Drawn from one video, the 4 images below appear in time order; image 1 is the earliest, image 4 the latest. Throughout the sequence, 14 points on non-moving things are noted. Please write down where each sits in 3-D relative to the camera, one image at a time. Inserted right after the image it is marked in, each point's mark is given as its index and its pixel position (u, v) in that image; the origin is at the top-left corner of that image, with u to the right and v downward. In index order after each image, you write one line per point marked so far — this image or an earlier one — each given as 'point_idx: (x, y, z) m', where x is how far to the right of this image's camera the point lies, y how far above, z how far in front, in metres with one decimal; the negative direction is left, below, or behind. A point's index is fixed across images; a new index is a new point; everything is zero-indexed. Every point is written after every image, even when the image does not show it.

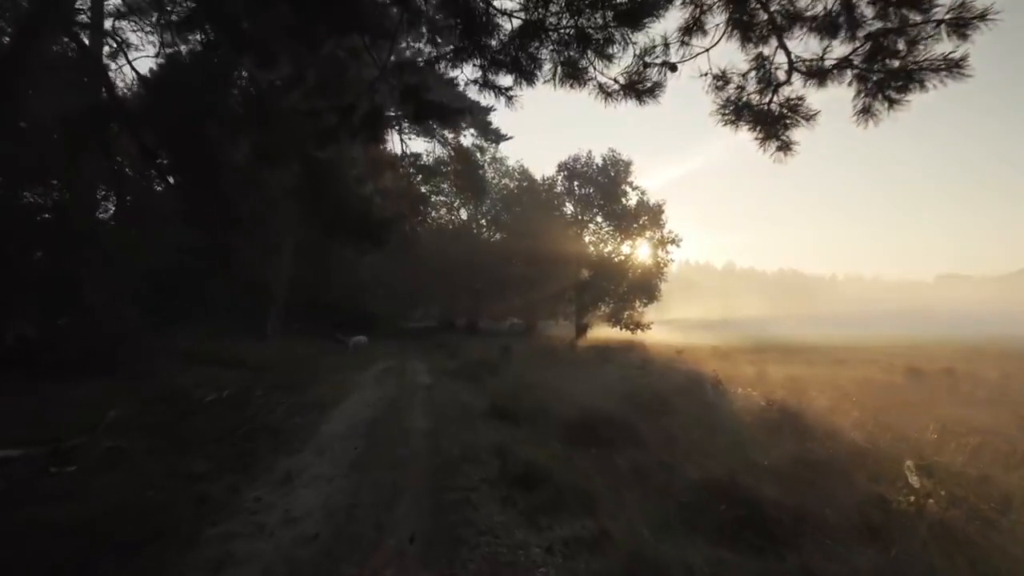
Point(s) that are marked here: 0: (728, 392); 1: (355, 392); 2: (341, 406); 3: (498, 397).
0: (+5.6, -2.7, +19.0) m
1: (-4.3, -2.9, +20.1) m
2: (-4.0, -2.8, +17.1) m
3: (-0.4, -2.7, +18.2) m
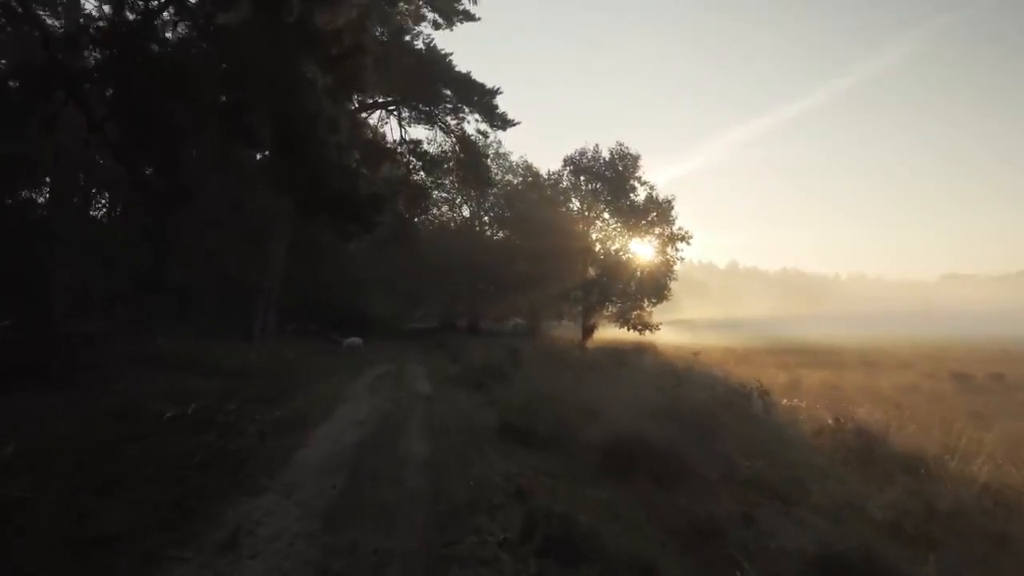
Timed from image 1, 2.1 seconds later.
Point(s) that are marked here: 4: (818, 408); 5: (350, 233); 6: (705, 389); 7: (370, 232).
0: (+5.9, -2.7, +16.4) m
1: (-4.0, -2.8, +17.5) m
2: (-3.7, -2.7, +14.5) m
3: (-0.1, -2.6, +15.6) m
4: (+7.1, -2.8, +16.9) m
5: (-3.4, +1.2, +15.3) m
6: (+4.9, -2.6, +18.7) m
7: (-3.1, +1.2, +15.6) m
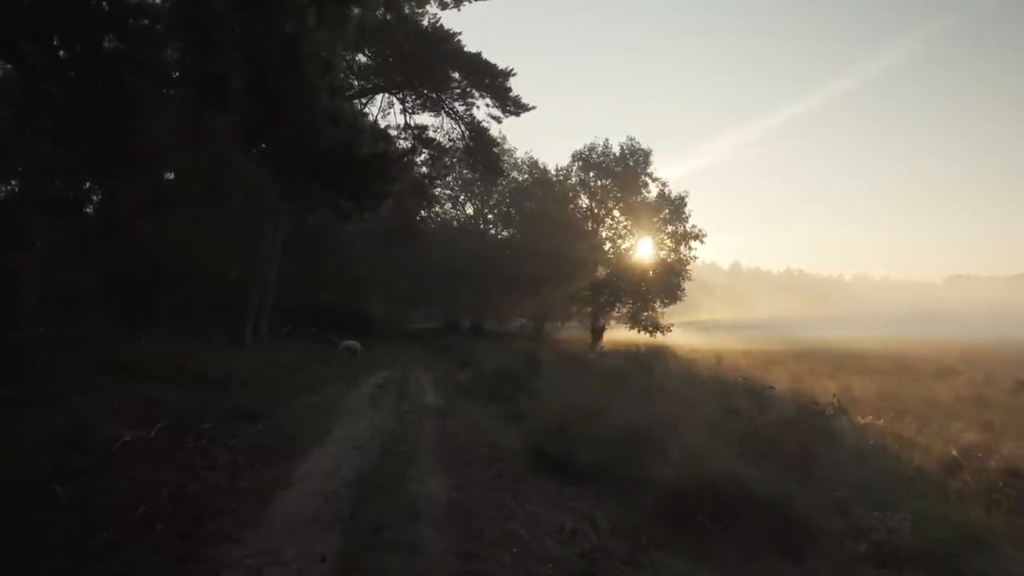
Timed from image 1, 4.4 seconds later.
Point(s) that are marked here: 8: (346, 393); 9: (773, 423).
0: (+6.5, -2.6, +13.7) m
1: (-3.5, -2.7, +14.8) m
2: (-3.1, -2.6, +11.9) m
3: (+0.5, -2.6, +12.9) m
4: (+7.7, -2.8, +14.2) m
5: (-2.9, +1.3, +12.6) m
6: (+5.5, -2.6, +16.0) m
7: (-2.5, +1.3, +13.0) m
8: (-4.6, -2.9, +19.8) m
9: (+4.5, -2.3, +12.4) m
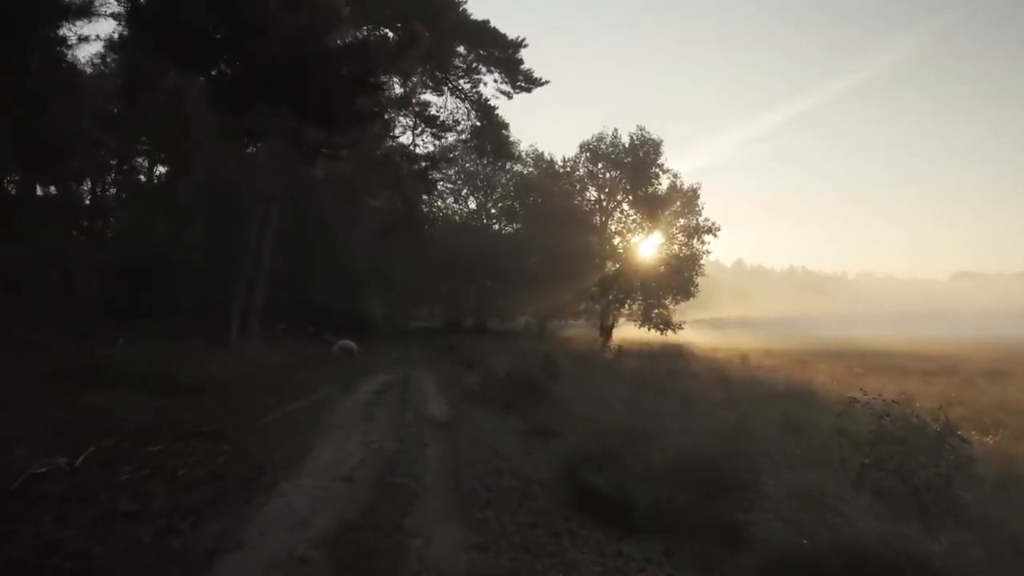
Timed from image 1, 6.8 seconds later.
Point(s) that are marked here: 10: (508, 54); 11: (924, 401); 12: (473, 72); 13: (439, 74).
0: (+6.9, -2.4, +10.9) m
1: (-3.0, -2.5, +12.0) m
2: (-2.7, -2.4, +9.1) m
3: (+0.9, -2.4, +10.1) m
4: (+8.1, -2.6, +11.4) m
5: (-2.5, +1.5, +9.8) m
6: (+5.9, -2.3, +13.2) m
7: (-2.1, +1.5, +10.2) m
8: (-4.1, -2.7, +17.0) m
9: (+4.9, -2.1, +9.6) m
10: (0.0, +6.4, +18.8) m
11: (+10.5, -2.9, +18.0) m
12: (-0.9, +6.0, +18.9) m
13: (-1.9, +6.0, +19.1) m
